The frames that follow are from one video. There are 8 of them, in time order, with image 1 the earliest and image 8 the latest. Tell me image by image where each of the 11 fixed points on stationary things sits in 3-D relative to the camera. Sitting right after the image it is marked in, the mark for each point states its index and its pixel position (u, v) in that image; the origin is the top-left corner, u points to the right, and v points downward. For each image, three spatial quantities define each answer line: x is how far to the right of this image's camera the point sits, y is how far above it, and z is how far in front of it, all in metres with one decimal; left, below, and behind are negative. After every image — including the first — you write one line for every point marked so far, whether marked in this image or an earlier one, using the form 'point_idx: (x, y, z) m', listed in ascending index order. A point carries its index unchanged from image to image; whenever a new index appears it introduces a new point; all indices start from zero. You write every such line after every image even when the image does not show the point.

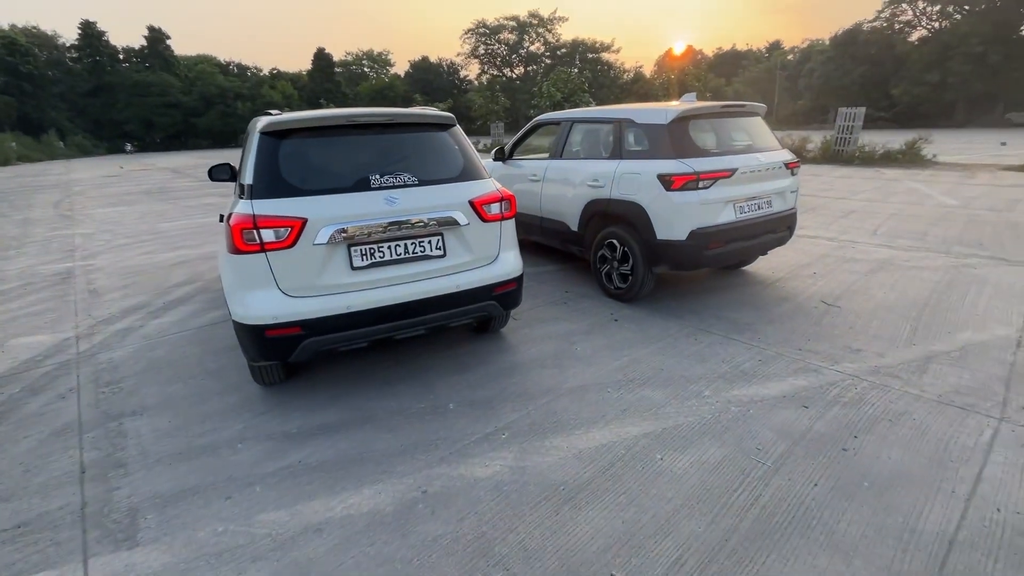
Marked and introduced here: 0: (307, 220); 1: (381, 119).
0: (-1.1, +0.4, +2.7) m
1: (-0.8, +1.1, +3.0) m
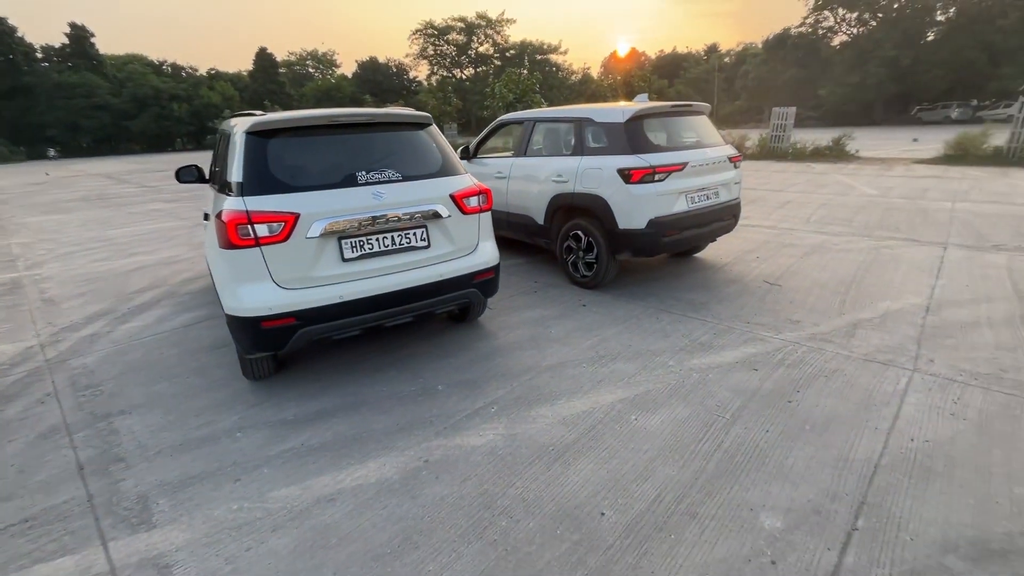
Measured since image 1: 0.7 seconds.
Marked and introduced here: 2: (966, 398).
0: (-1.3, +0.4, +2.8) m
1: (-1.0, +1.1, +3.2) m
2: (+2.7, -0.7, +2.9) m
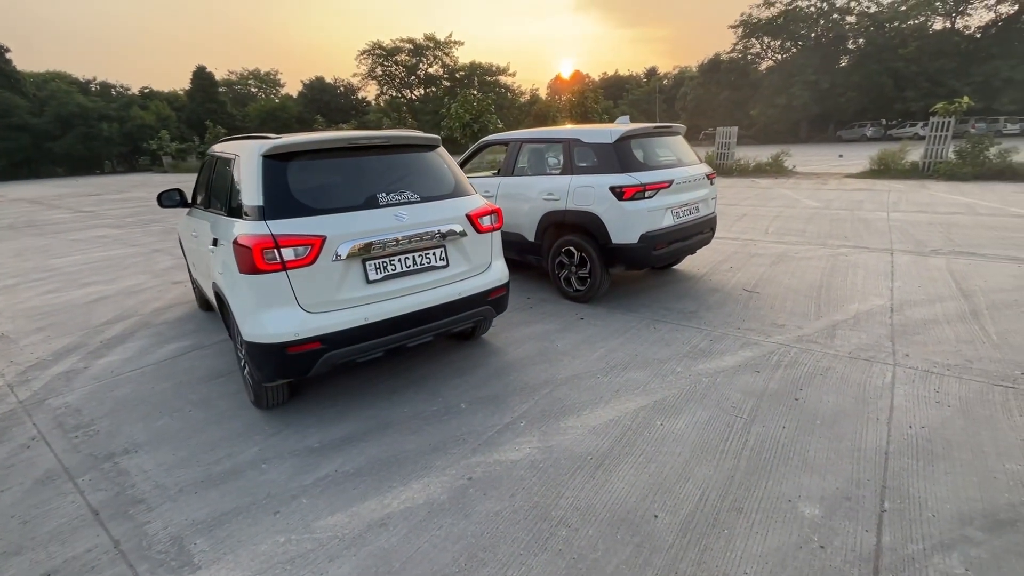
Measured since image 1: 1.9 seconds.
0: (-1.1, +0.3, +2.8) m
1: (-0.9, +1.0, +3.2) m
2: (+2.9, -0.7, +3.2) m
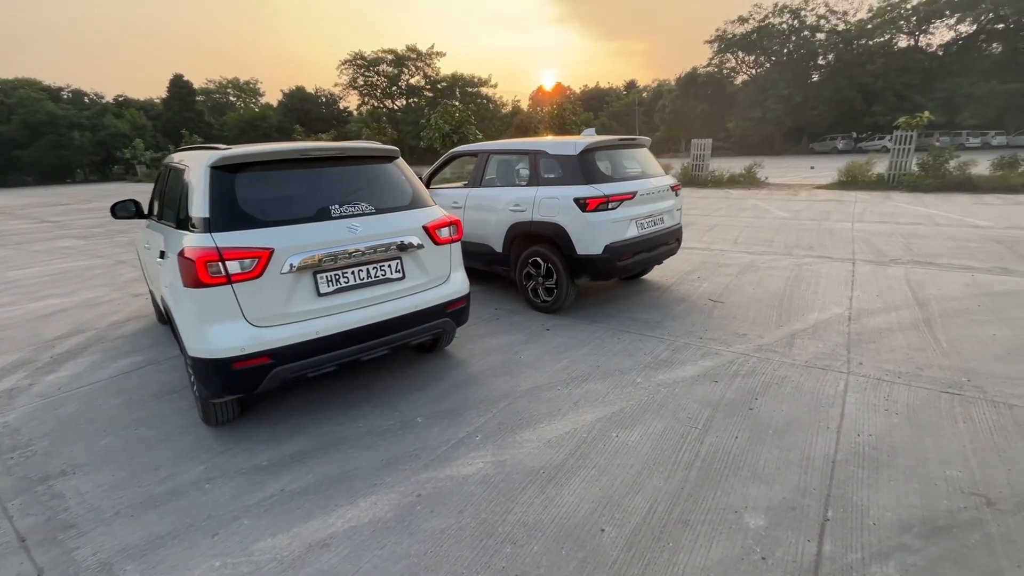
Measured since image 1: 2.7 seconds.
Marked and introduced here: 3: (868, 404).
0: (-1.4, +0.2, +2.7) m
1: (-1.2, +0.9, +3.2) m
2: (+2.6, -0.7, +3.3) m
3: (+2.4, -0.8, +3.2) m
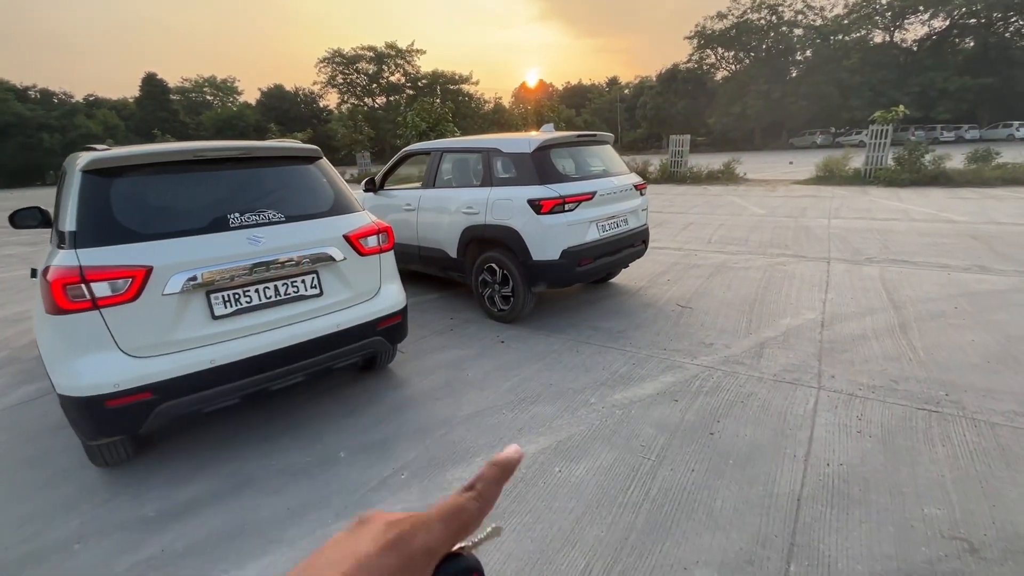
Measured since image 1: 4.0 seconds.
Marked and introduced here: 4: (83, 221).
0: (-1.8, +0.1, +2.3) m
1: (-1.6, +0.8, +2.8) m
2: (+2.2, -0.8, +3.0) m
3: (+2.0, -0.8, +2.9) m
4: (-2.1, +0.3, +2.4) m
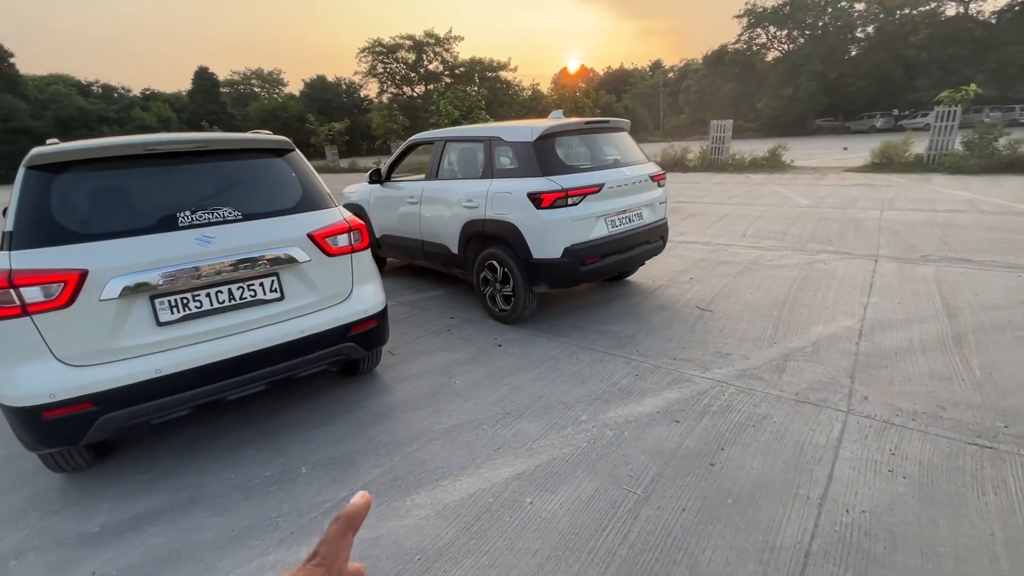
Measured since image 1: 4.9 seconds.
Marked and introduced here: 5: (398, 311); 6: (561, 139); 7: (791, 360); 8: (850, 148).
0: (-1.9, +0.1, +2.2) m
1: (-1.7, +0.8, +2.6) m
2: (+2.1, -0.8, +2.5) m
3: (+1.8, -0.9, +2.5) m
4: (-2.3, +0.3, +2.2) m
5: (-1.2, -0.2, +5.0) m
6: (+0.4, +1.3, +4.3) m
7: (+2.1, -0.5, +3.6) m
8: (+14.1, +5.9, +20.1) m
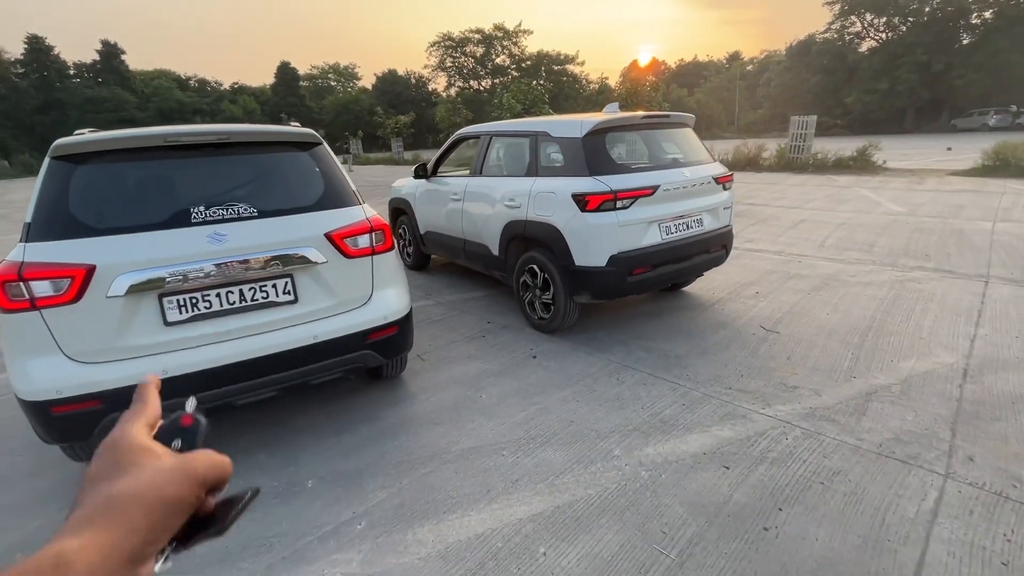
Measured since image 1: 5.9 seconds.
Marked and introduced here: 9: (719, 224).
0: (-1.8, +0.1, +2.1) m
1: (-1.6, +0.8, +2.5) m
2: (+2.2, -1.0, +2.0) m
3: (+1.9, -1.1, +2.0) m
4: (-2.2, +0.3, +2.2) m
5: (-0.8, -0.2, +4.8) m
6: (+0.8, +1.3, +3.9) m
7: (+2.3, -0.7, +3.0) m
8: (+16.5, +5.2, +17.9) m
9: (+1.8, +0.6, +4.2) m
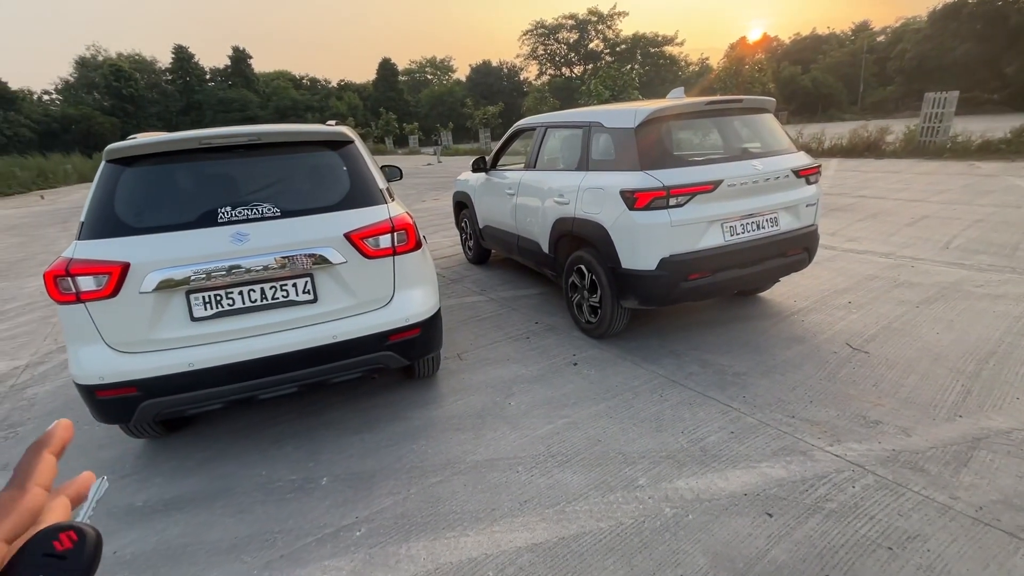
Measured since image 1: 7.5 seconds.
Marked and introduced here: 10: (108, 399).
0: (-1.8, +0.1, +2.3) m
1: (-1.4, +0.8, +2.6) m
2: (+2.1, -1.2, +1.5) m
3: (+1.8, -1.2, +1.5) m
4: (-2.1, +0.4, +2.4) m
5: (-0.3, -0.2, +4.7) m
6: (+1.2, +1.2, +3.6) m
7: (+2.4, -0.8, +2.4) m
8: (+19.2, +4.9, +14.4) m
9: (+2.2, +0.5, +3.7) m
10: (-2.0, -0.5, +2.4) m
